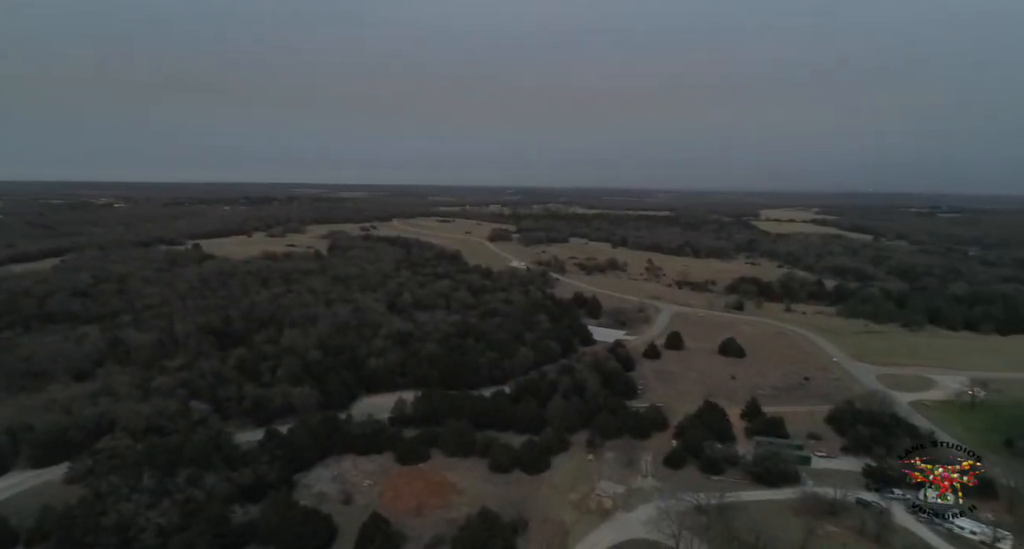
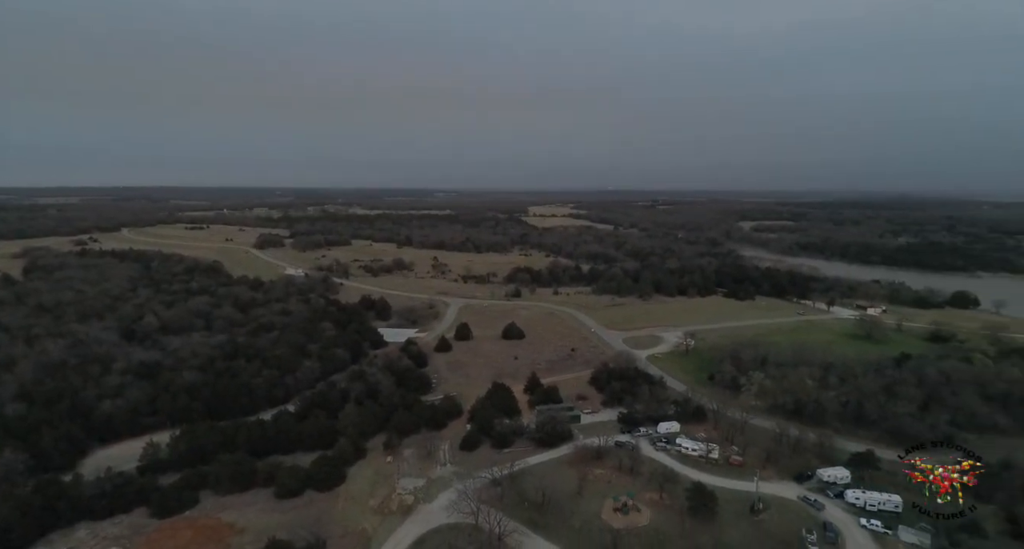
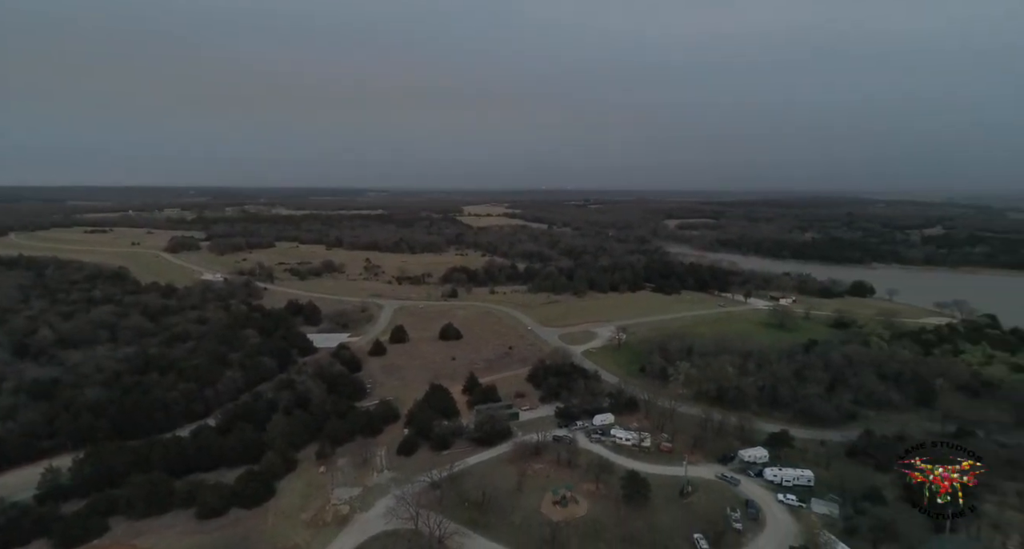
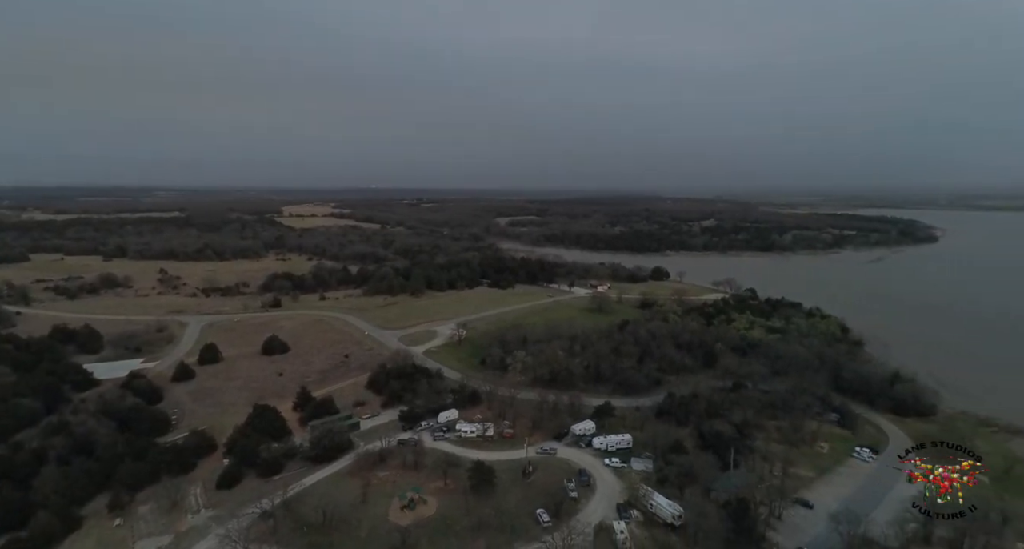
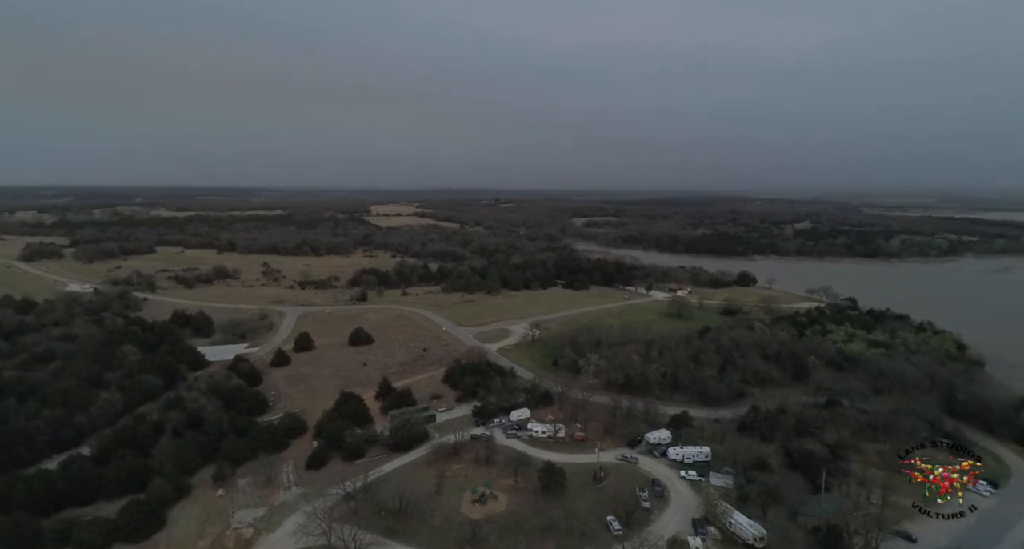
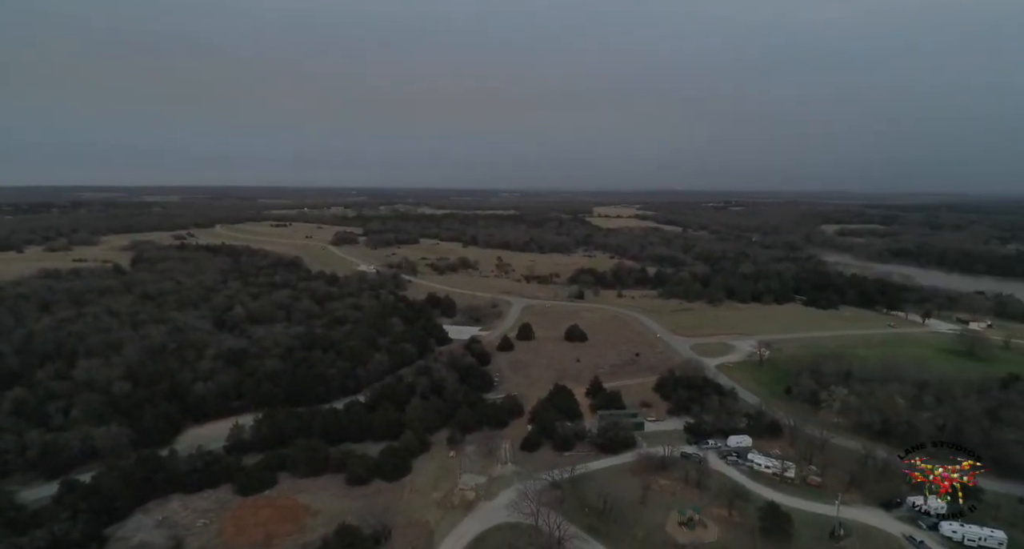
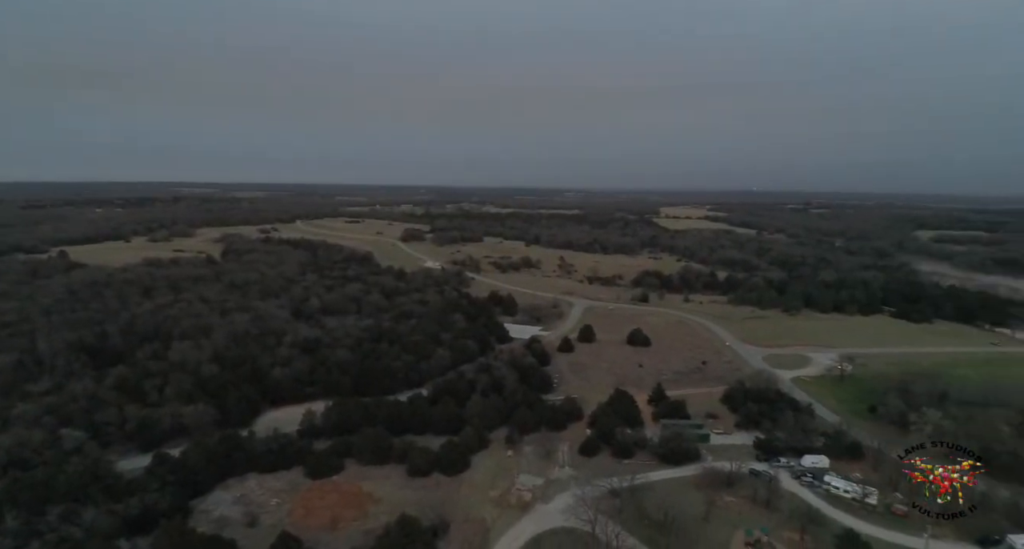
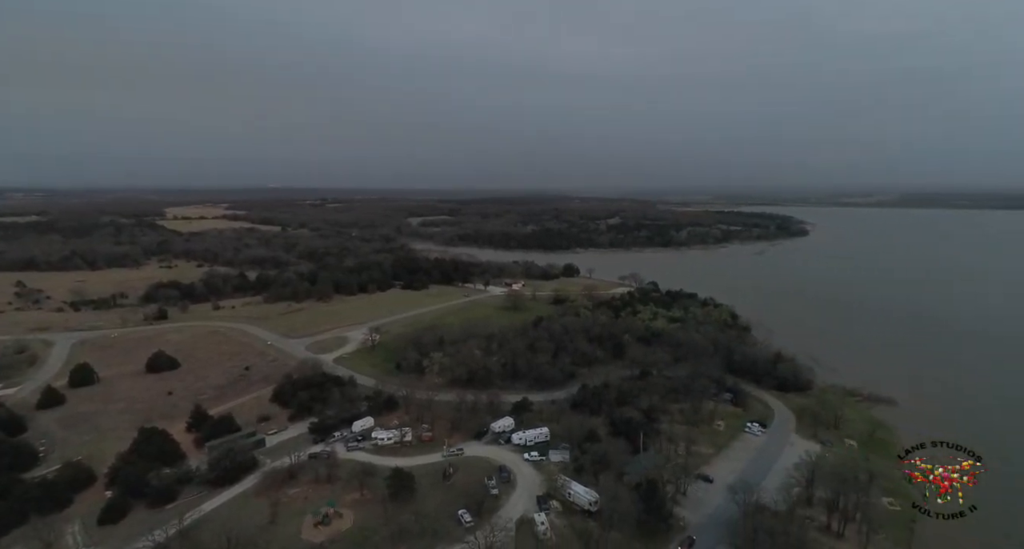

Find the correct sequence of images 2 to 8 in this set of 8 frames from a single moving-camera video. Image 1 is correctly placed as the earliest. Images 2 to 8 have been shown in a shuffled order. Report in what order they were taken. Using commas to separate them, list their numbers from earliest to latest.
7, 6, 2, 3, 5, 4, 8
